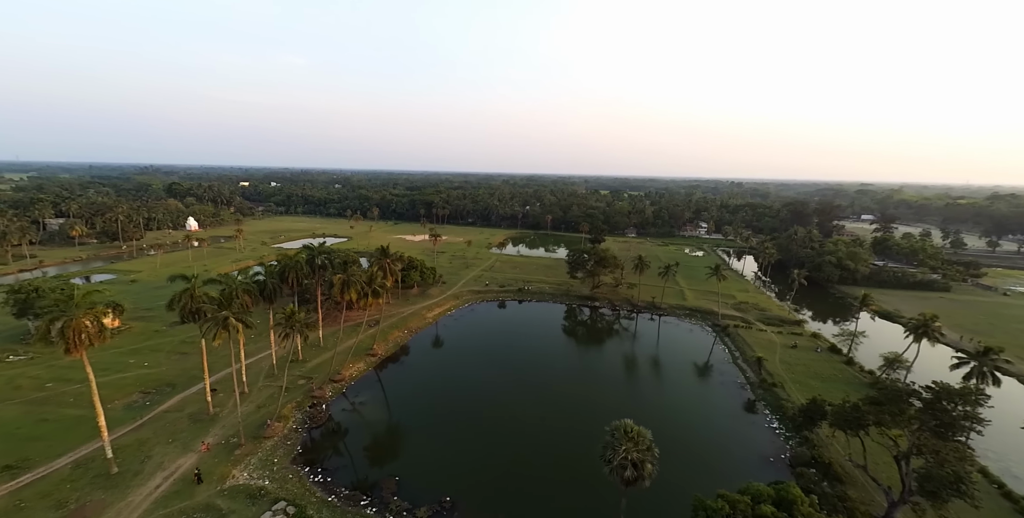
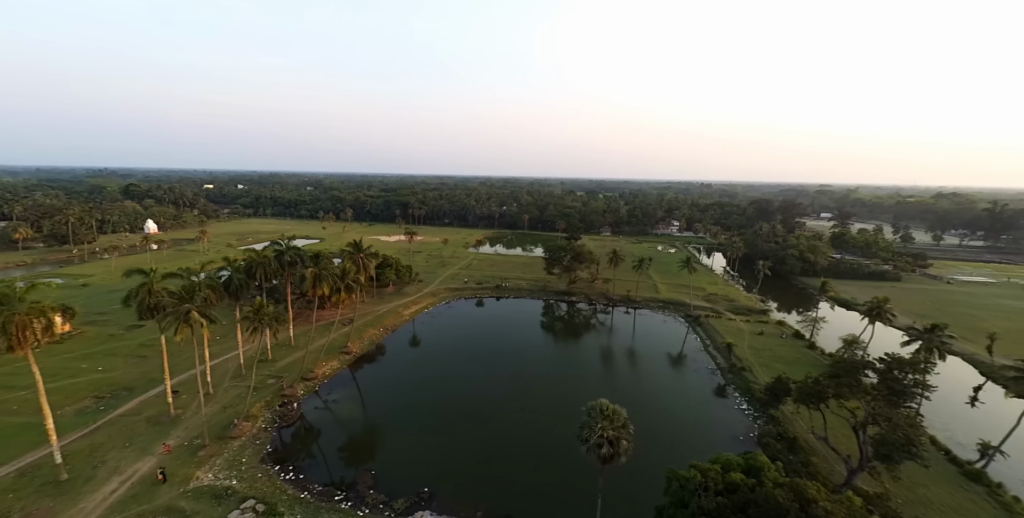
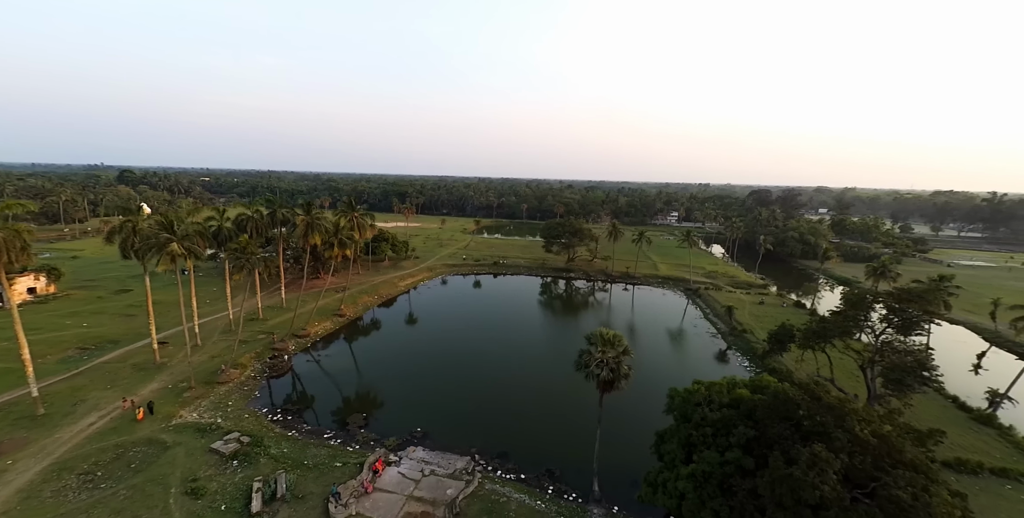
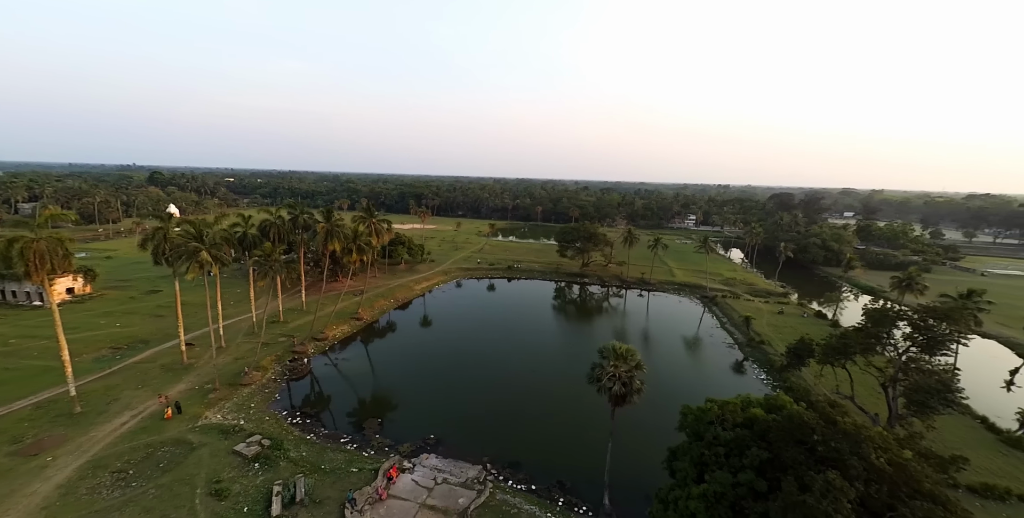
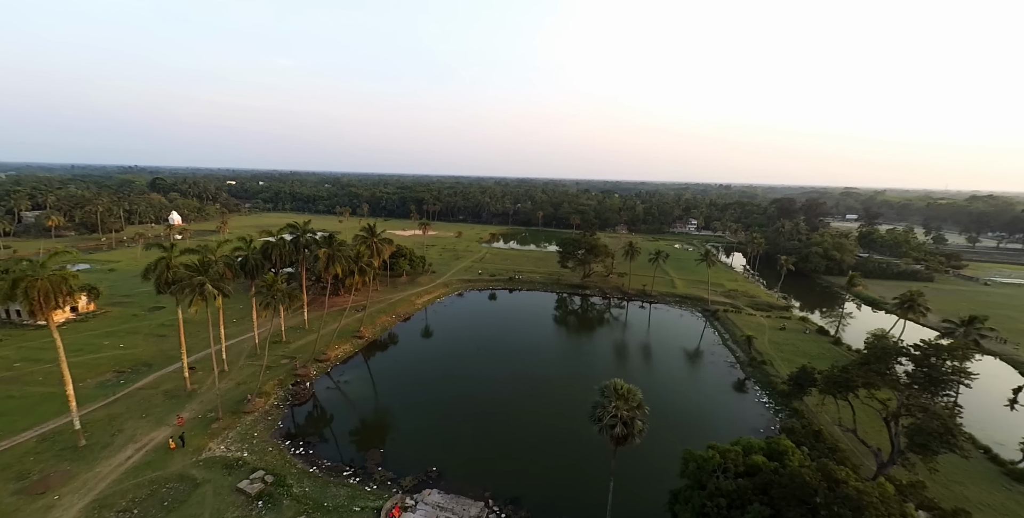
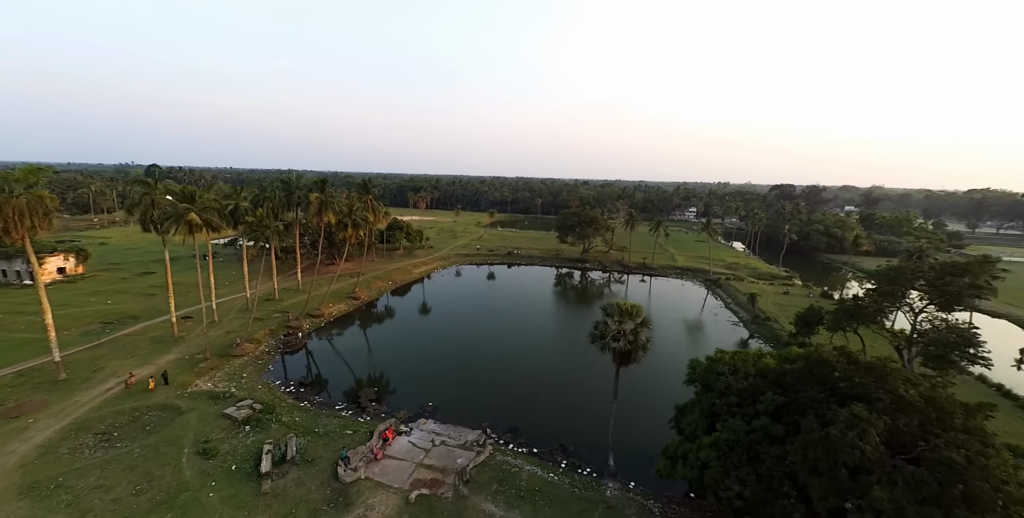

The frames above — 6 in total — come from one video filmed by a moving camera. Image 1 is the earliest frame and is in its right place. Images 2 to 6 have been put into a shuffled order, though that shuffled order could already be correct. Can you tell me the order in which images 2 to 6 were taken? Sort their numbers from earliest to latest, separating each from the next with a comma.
2, 5, 4, 3, 6
